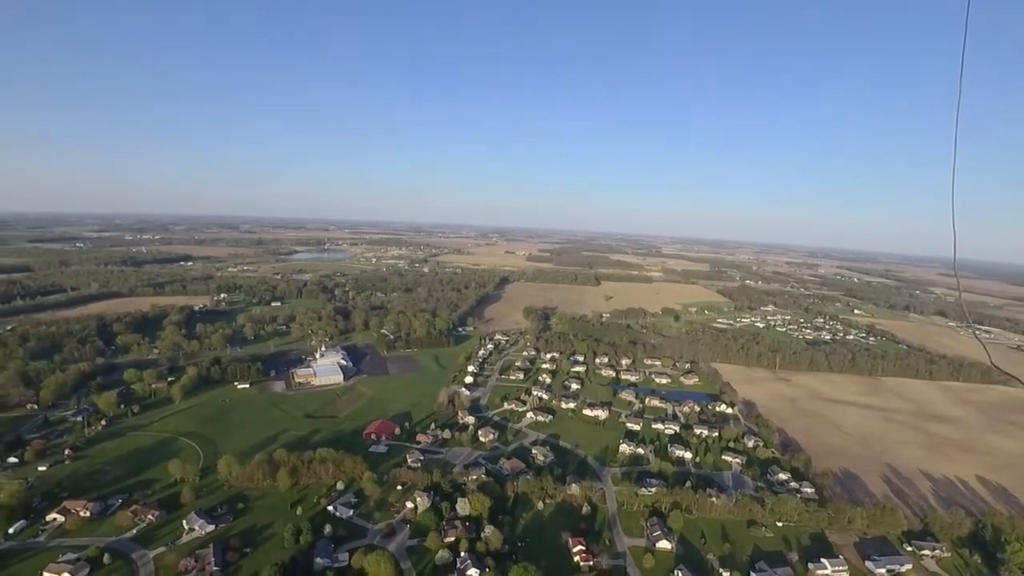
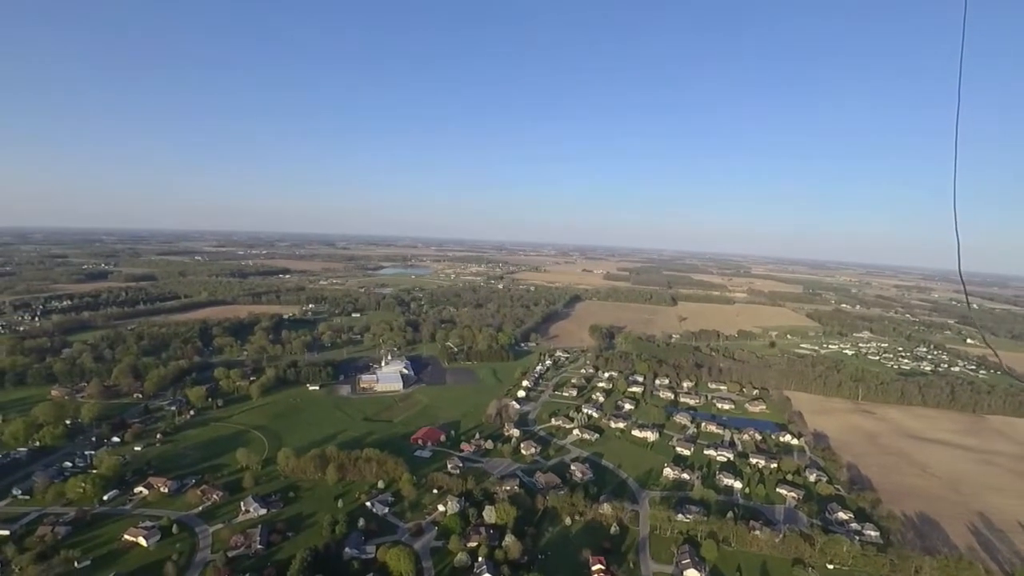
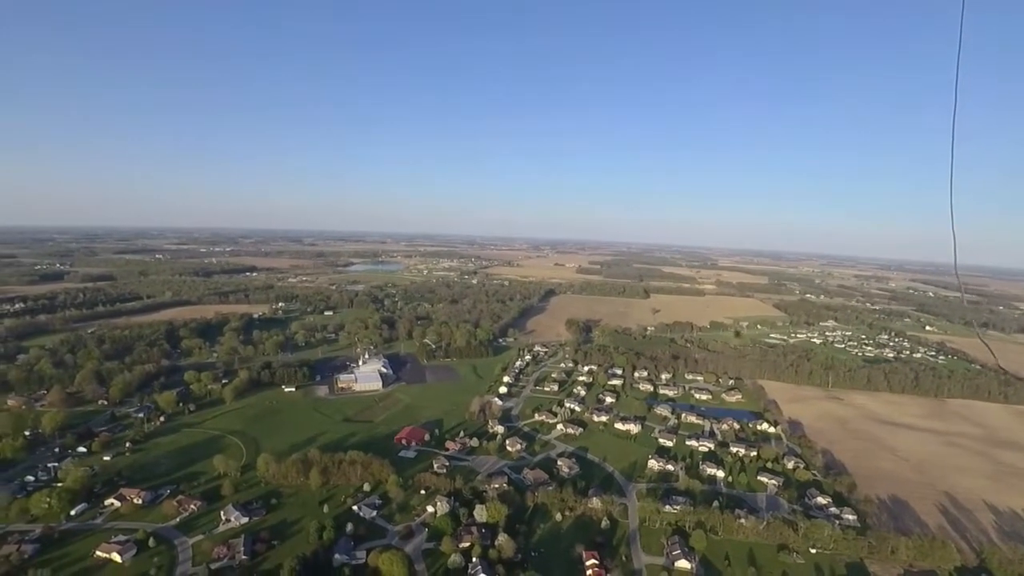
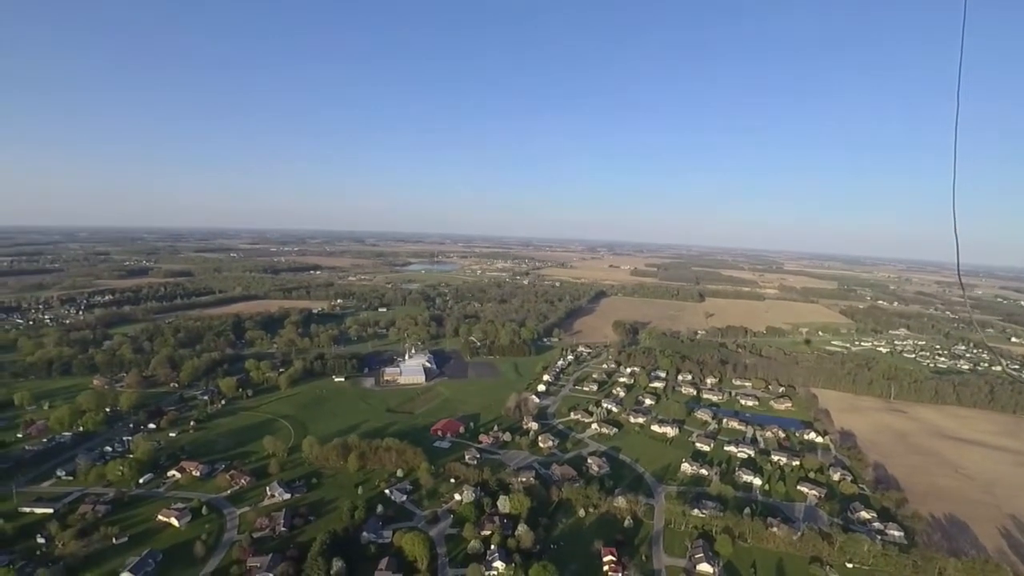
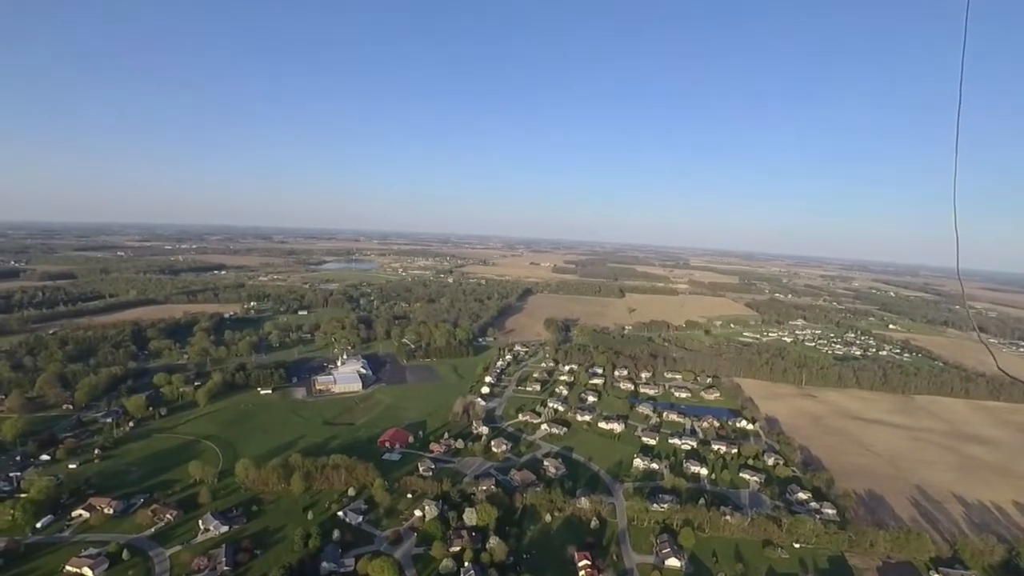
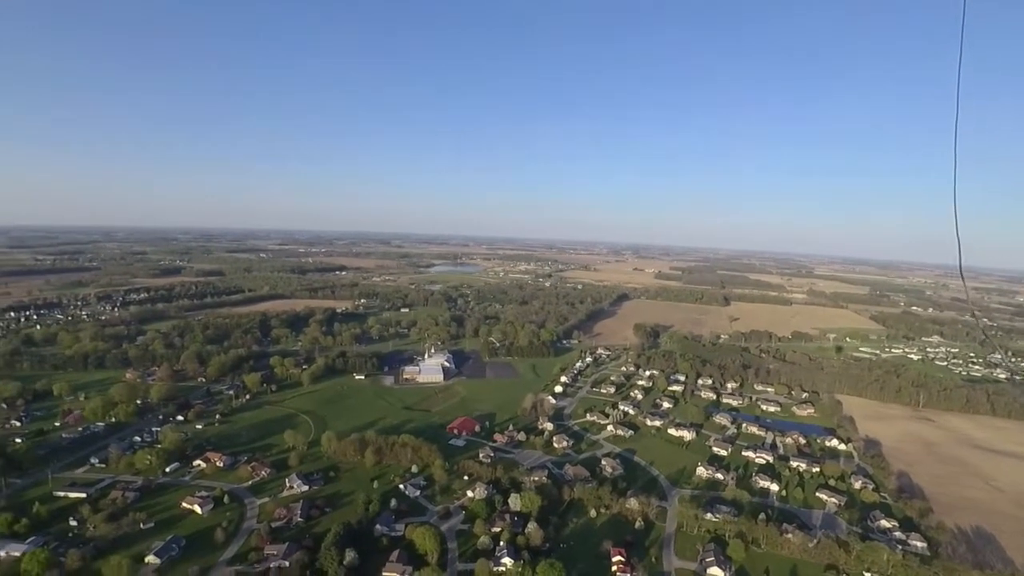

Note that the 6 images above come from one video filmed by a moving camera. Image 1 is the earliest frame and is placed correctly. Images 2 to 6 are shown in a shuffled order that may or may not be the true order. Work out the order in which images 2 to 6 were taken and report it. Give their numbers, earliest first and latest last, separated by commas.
5, 3, 2, 4, 6
